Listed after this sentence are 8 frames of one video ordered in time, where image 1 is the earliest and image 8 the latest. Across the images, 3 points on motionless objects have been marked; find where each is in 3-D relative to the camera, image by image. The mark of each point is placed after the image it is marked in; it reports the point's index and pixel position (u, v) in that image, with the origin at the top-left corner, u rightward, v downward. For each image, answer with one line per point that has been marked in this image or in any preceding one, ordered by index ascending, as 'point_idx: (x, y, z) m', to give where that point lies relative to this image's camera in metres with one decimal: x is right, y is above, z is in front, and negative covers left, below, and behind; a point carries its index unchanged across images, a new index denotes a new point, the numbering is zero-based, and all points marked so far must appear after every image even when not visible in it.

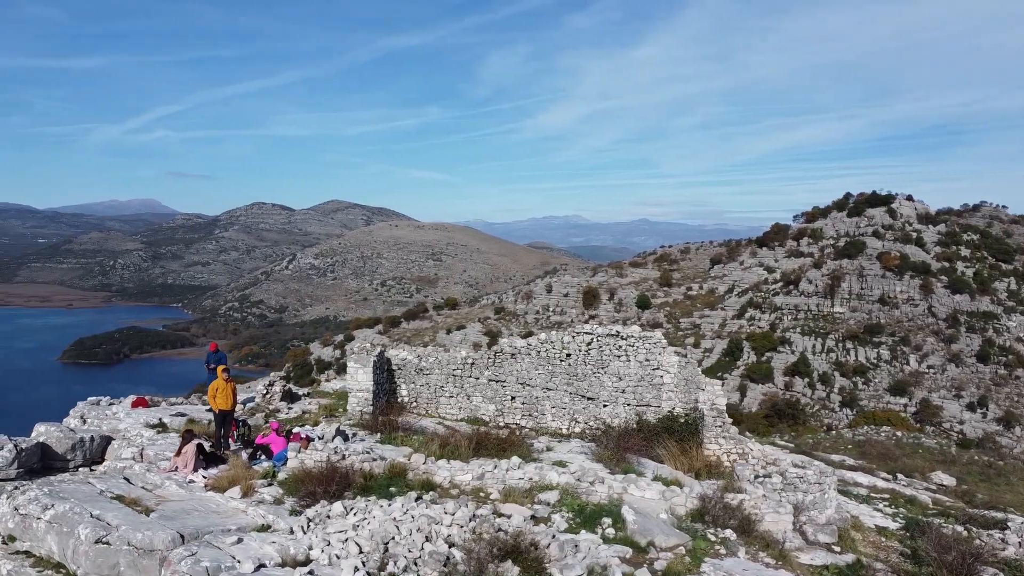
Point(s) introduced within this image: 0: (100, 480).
0: (-3.5, -1.6, +6.6) m
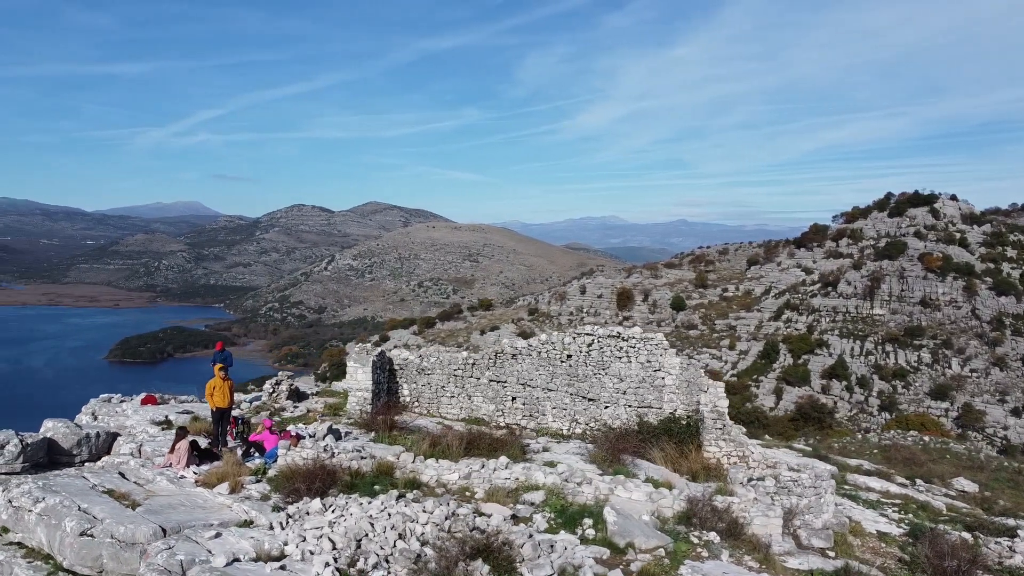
0: (-3.6, -1.6, +6.8) m
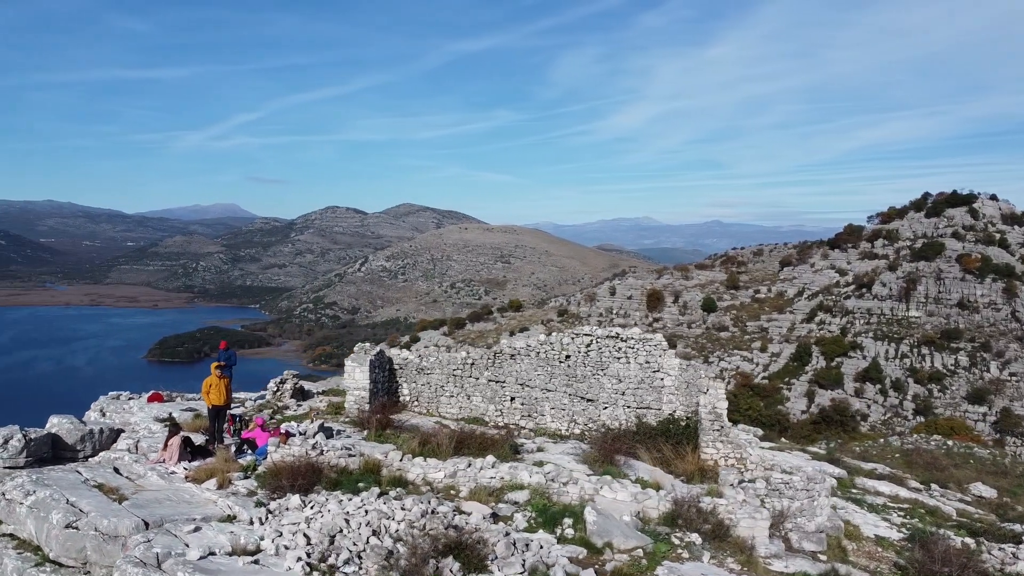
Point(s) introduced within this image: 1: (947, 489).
0: (-3.8, -1.6, +7.0) m
1: (+7.5, -3.4, +13.6) m
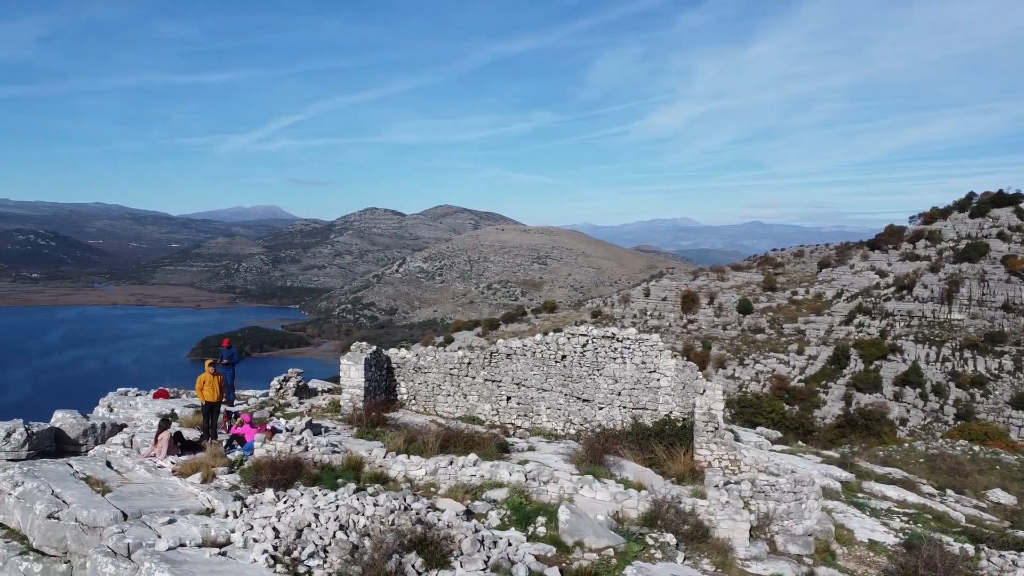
0: (-3.9, -1.6, +7.2) m
1: (+7.6, -3.5, +13.3) m
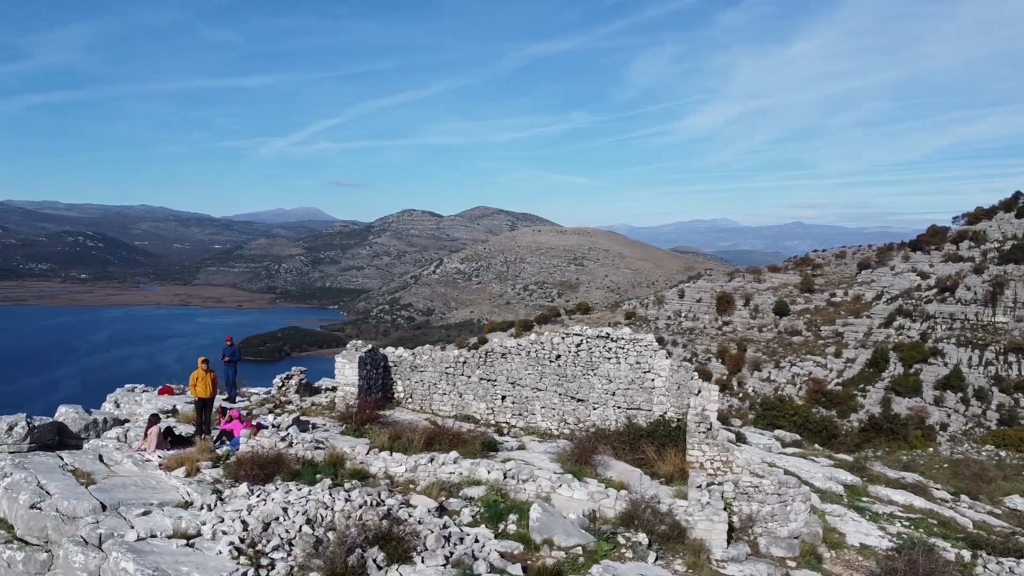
0: (-4.1, -1.6, +7.5) m
1: (+7.6, -3.5, +13.0) m
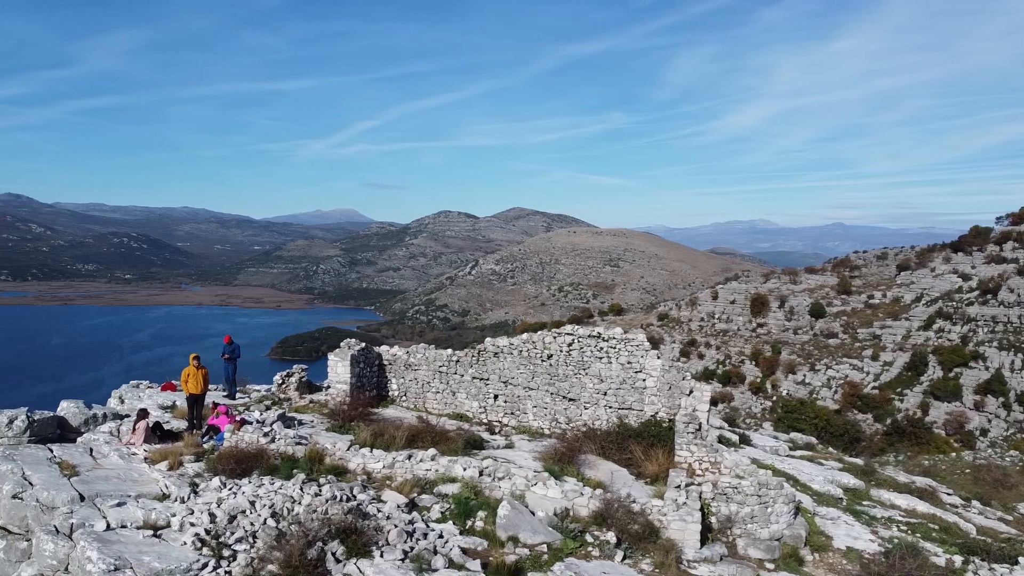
0: (-4.4, -1.6, +7.7) m
1: (+7.6, -3.5, +12.7) m
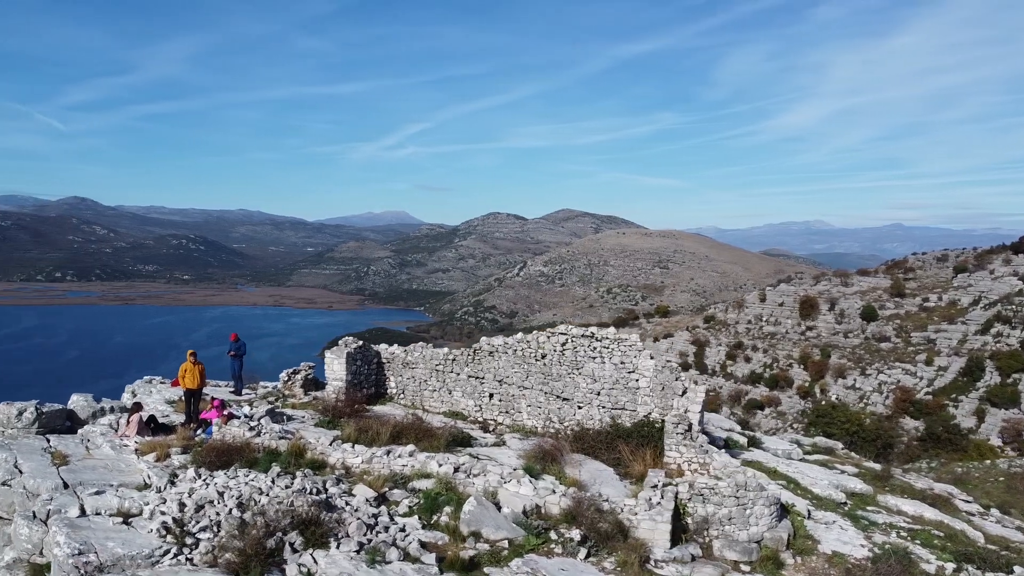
0: (-4.6, -1.5, +8.0) m
1: (+7.7, -3.5, +12.3) m
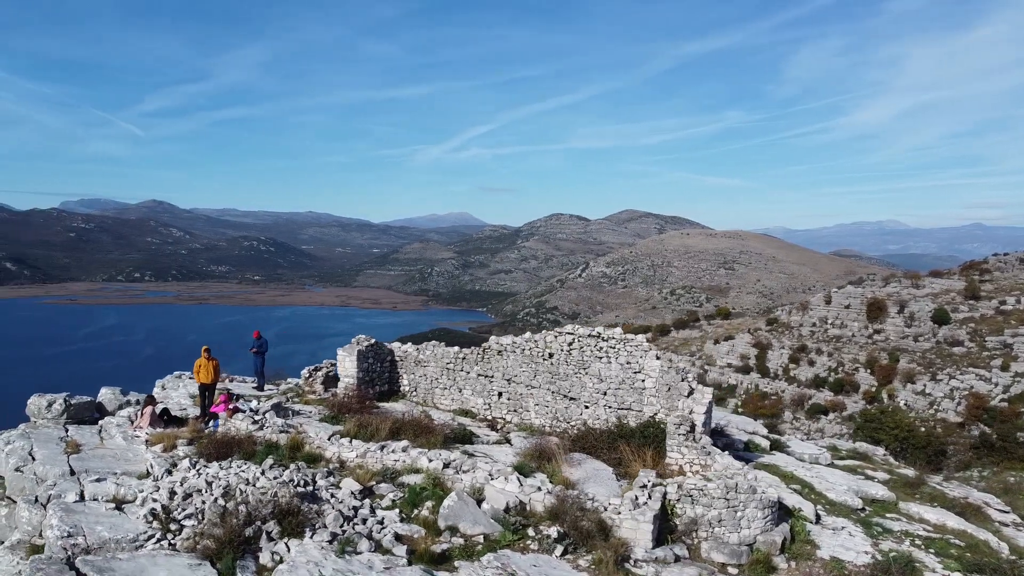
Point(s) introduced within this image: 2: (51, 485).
0: (-4.7, -1.5, +8.5) m
1: (+7.9, -3.5, +11.8) m
2: (-3.9, -1.7, +6.7) m
